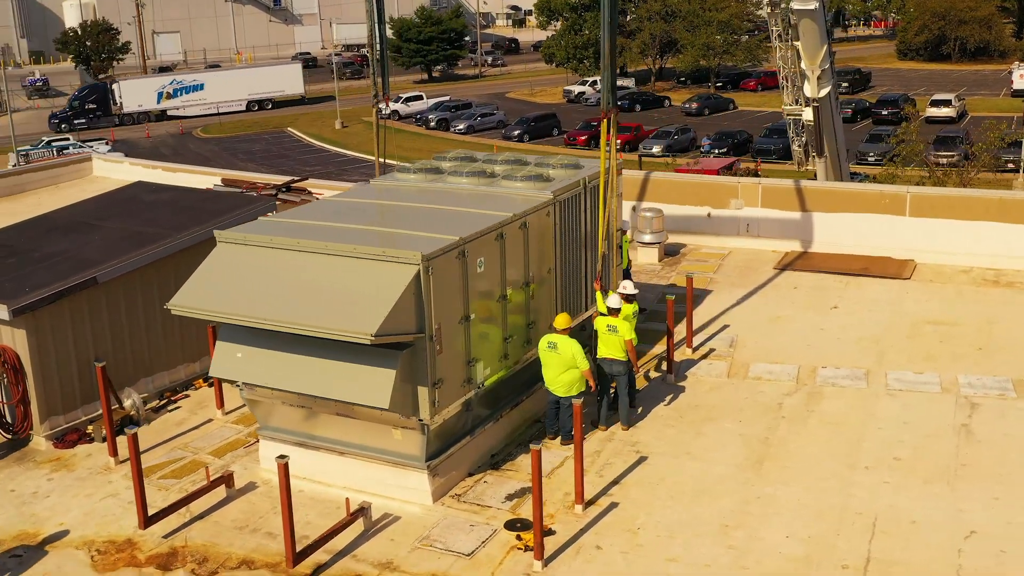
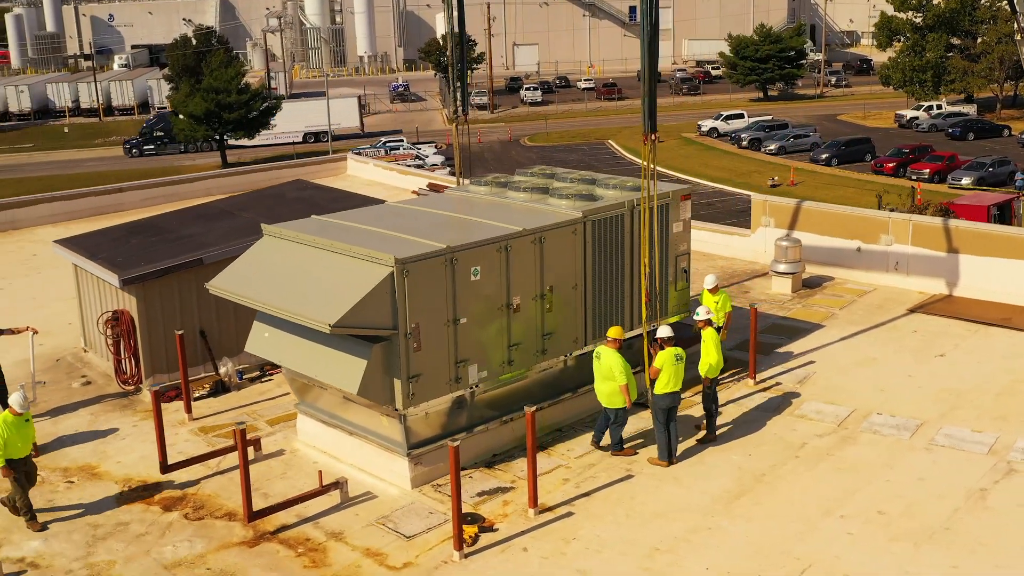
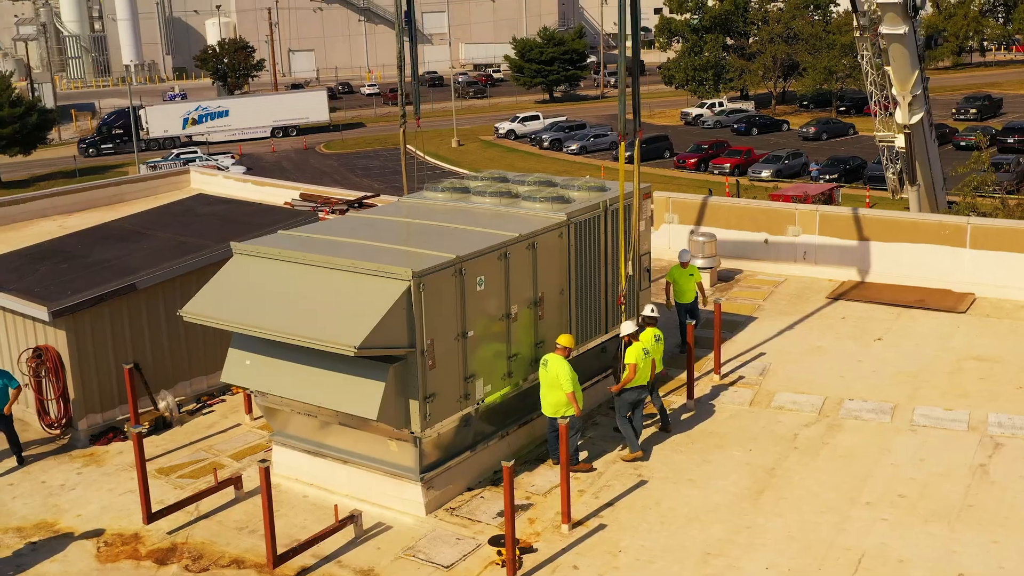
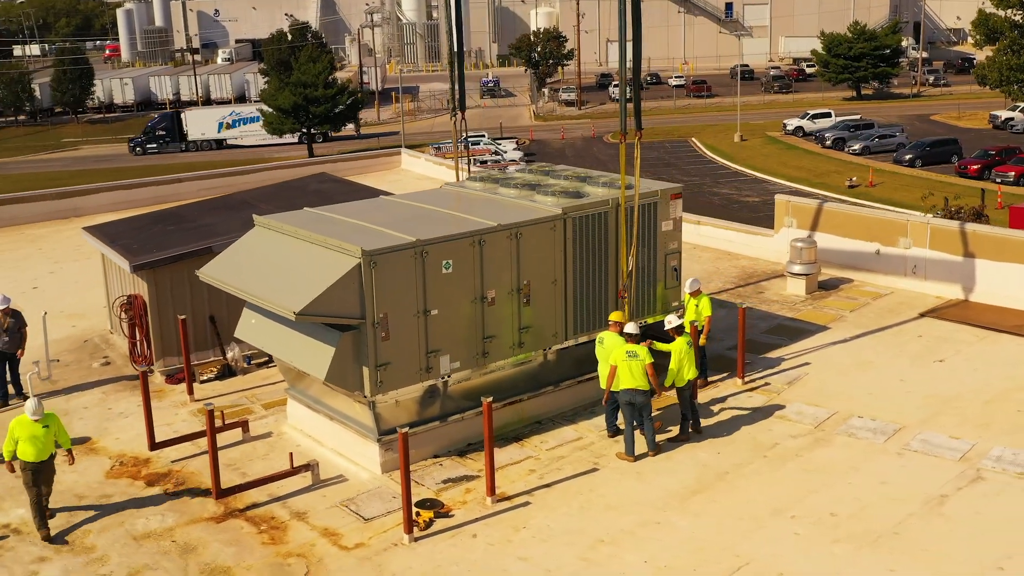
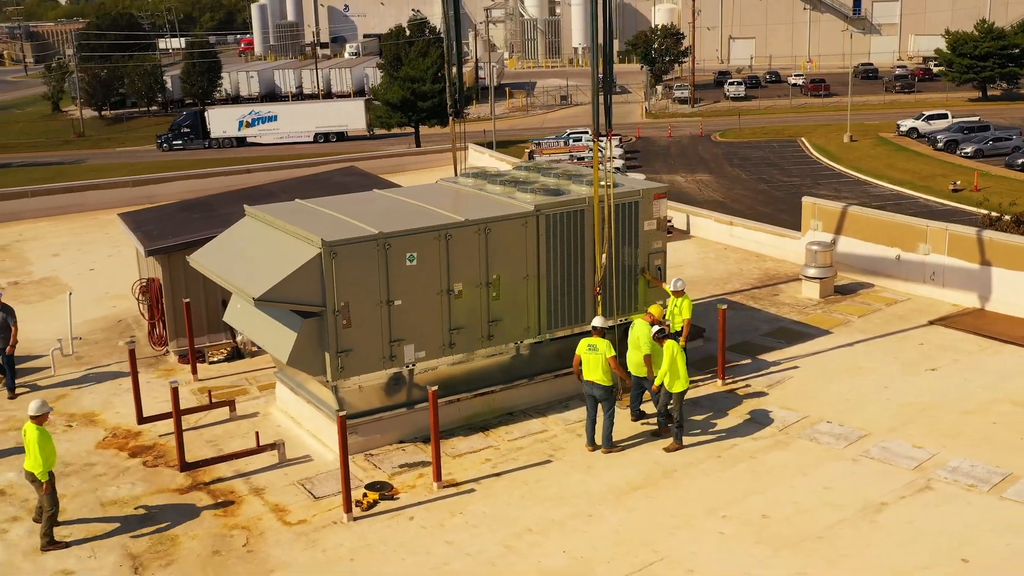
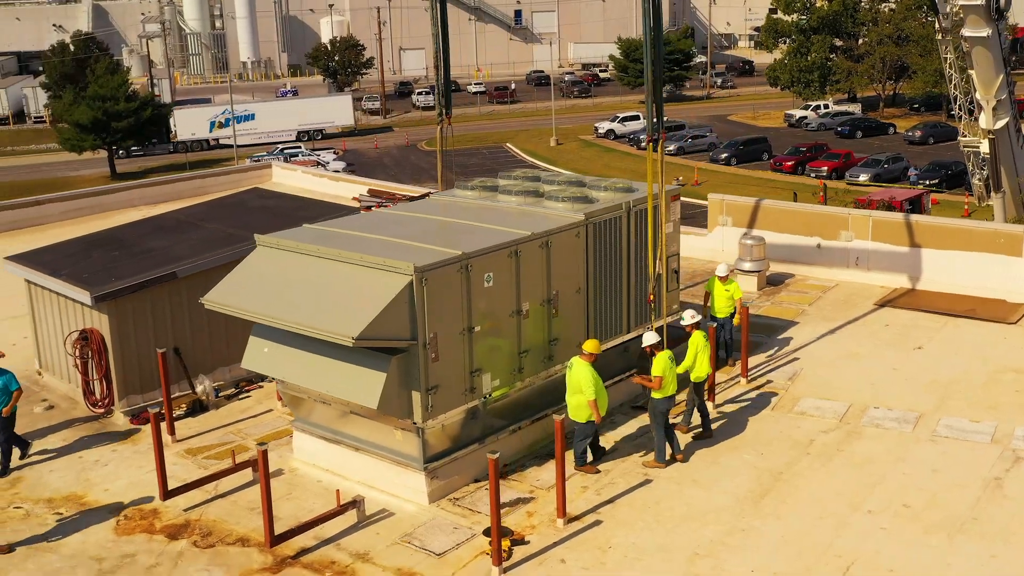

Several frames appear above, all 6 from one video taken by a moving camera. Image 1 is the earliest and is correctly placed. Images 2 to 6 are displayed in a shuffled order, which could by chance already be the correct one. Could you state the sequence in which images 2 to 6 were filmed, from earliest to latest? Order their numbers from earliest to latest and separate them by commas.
3, 6, 2, 4, 5
